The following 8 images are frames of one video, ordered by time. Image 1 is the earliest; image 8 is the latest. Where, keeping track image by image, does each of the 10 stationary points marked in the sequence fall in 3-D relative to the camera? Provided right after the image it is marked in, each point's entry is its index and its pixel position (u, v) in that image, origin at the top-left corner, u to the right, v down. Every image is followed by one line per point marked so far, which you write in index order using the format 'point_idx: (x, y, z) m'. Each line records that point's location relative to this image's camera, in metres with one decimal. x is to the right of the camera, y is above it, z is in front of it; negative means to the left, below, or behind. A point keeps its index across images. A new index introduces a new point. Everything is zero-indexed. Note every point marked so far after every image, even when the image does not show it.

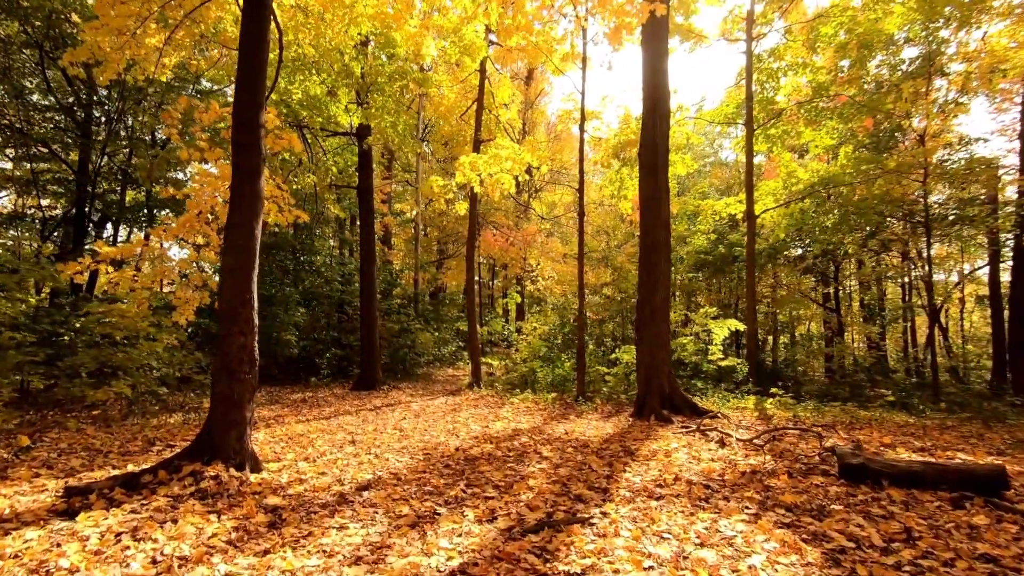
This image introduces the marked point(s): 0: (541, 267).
0: (+1.0, +0.7, +16.9) m
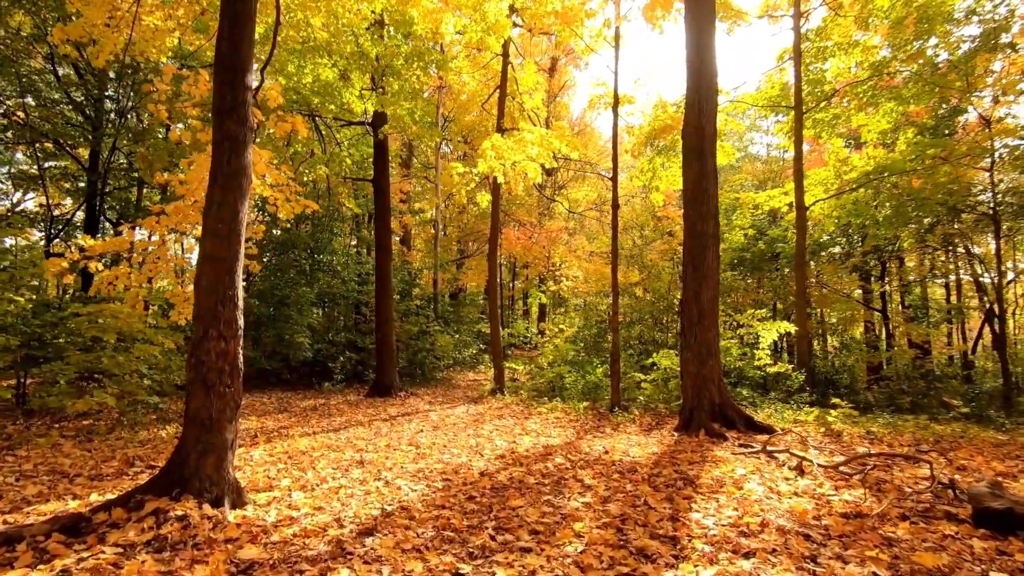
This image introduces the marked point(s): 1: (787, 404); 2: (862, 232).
0: (+1.8, +0.7, +16.0) m
1: (+5.0, -2.1, +8.5) m
2: (+10.3, +1.7, +13.8) m
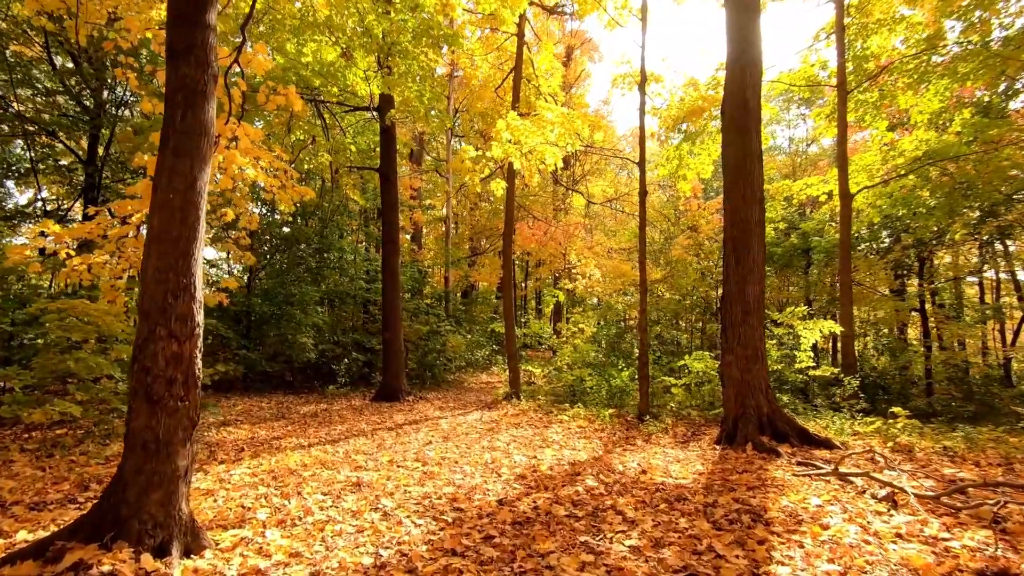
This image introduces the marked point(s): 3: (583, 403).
0: (+2.3, +0.8, +15.1) m
1: (+5.3, -2.0, +7.6) m
2: (+10.7, +1.8, +12.8) m
3: (+1.4, -2.3, +9.3) m
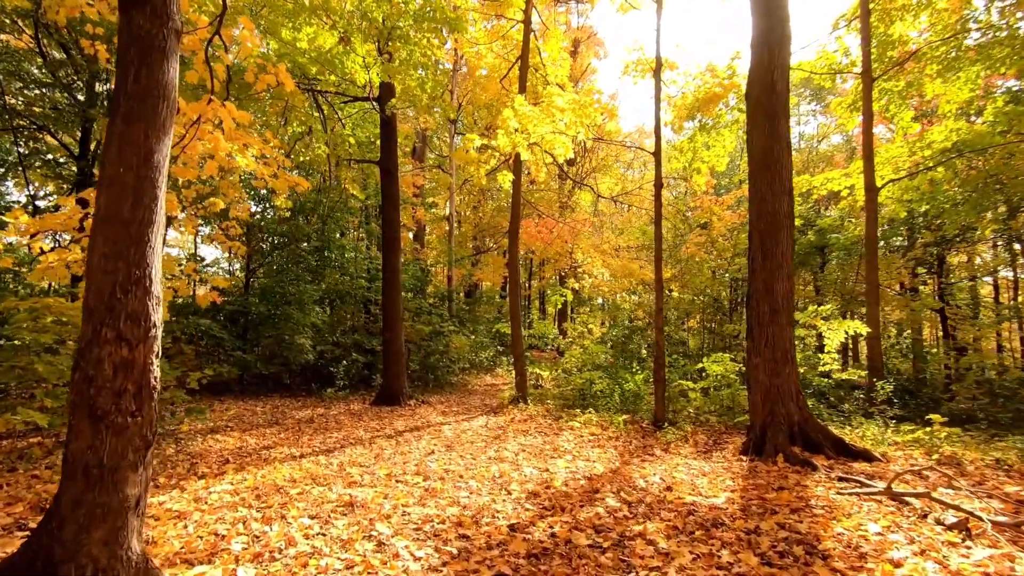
0: (+2.5, +0.8, +14.7) m
1: (+5.4, -2.0, +7.1) m
2: (+10.9, +1.8, +12.3) m
3: (+1.5, -2.3, +8.9) m
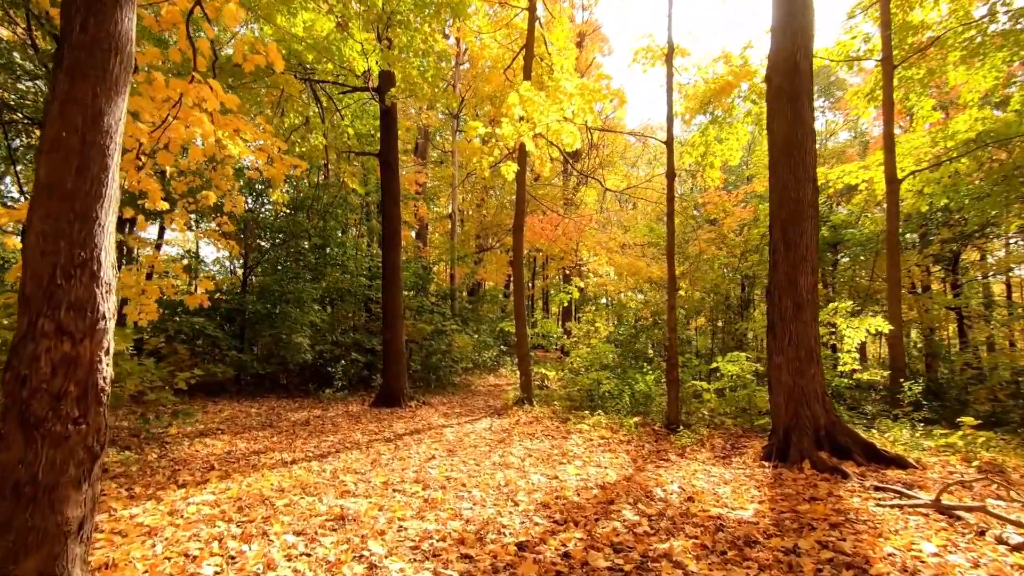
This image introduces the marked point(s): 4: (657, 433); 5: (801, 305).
0: (+2.6, +0.9, +14.3) m
1: (+5.5, -1.9, +6.7) m
2: (+11.0, +1.9, +11.8) m
3: (+1.6, -2.2, +8.5) m
4: (+2.2, -2.2, +7.0) m
5: (+3.4, -0.2, +5.5) m
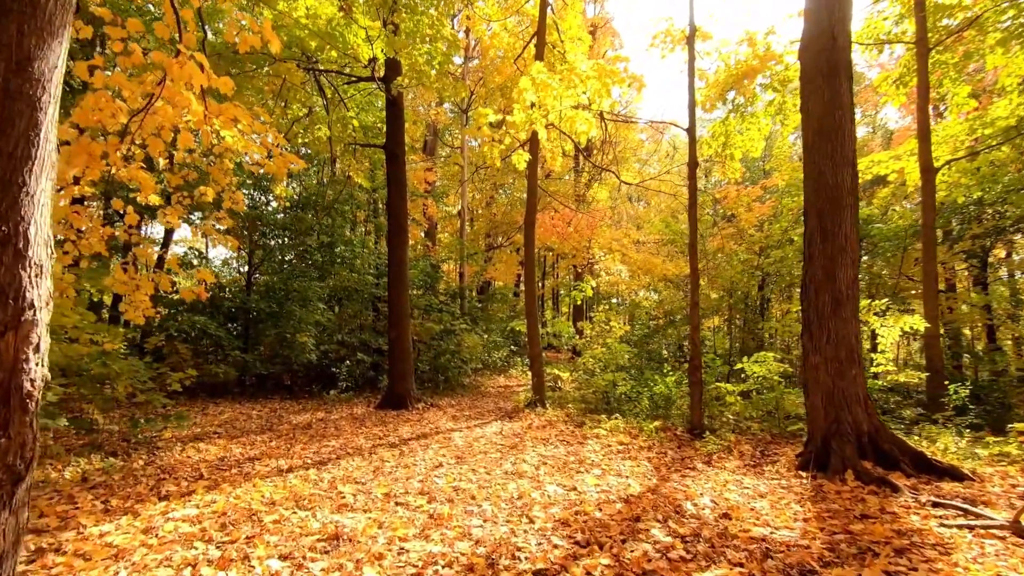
0: (+2.9, +0.9, +13.8) m
1: (+5.6, -1.9, +6.2) m
2: (+11.3, +1.9, +11.2) m
3: (+1.8, -2.1, +8.0) m
4: (+2.3, -2.1, +6.5) m
5: (+3.5, -0.1, +5.1) m
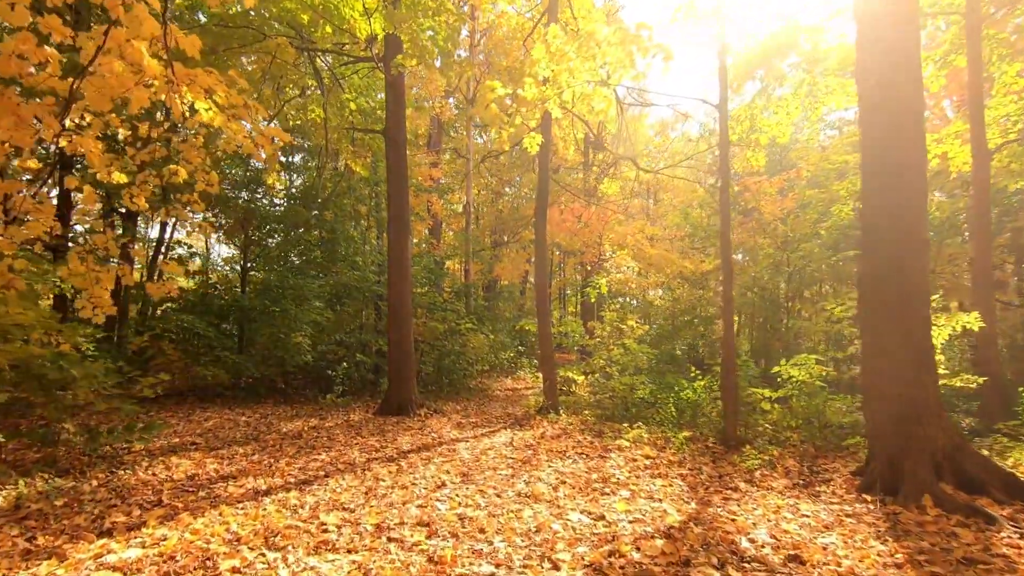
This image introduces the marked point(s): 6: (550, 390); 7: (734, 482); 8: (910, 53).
0: (+3.1, +1.0, +13.1) m
1: (+5.8, -1.8, +5.4) m
2: (+11.5, +2.0, +10.4) m
3: (+2.0, -2.1, +7.3) m
4: (+2.5, -2.0, +5.8) m
5: (+3.7, -0.1, +4.3) m
6: (+0.7, -1.8, +8.2) m
7: (+2.3, -2.0, +4.8) m
8: (+3.9, +2.3, +4.5) m
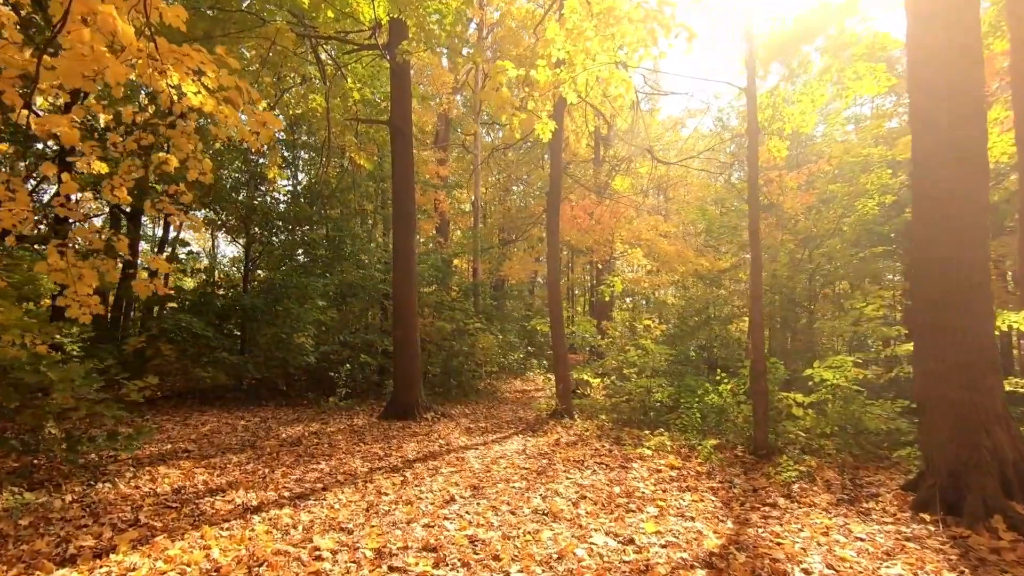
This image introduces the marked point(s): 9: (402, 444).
0: (+3.4, +1.0, +12.7) m
1: (+5.9, -1.7, +4.9) m
2: (+11.7, +2.1, +9.8) m
3: (+2.2, -2.0, +6.9) m
4: (+2.6, -2.0, +5.4) m
5: (+3.8, 0.0, +3.9) m
6: (+0.8, -1.7, +7.8) m
7: (+2.4, -1.9, +4.3) m
8: (+4.0, +2.4, +4.0) m
9: (-1.4, -1.9, +5.8) m
